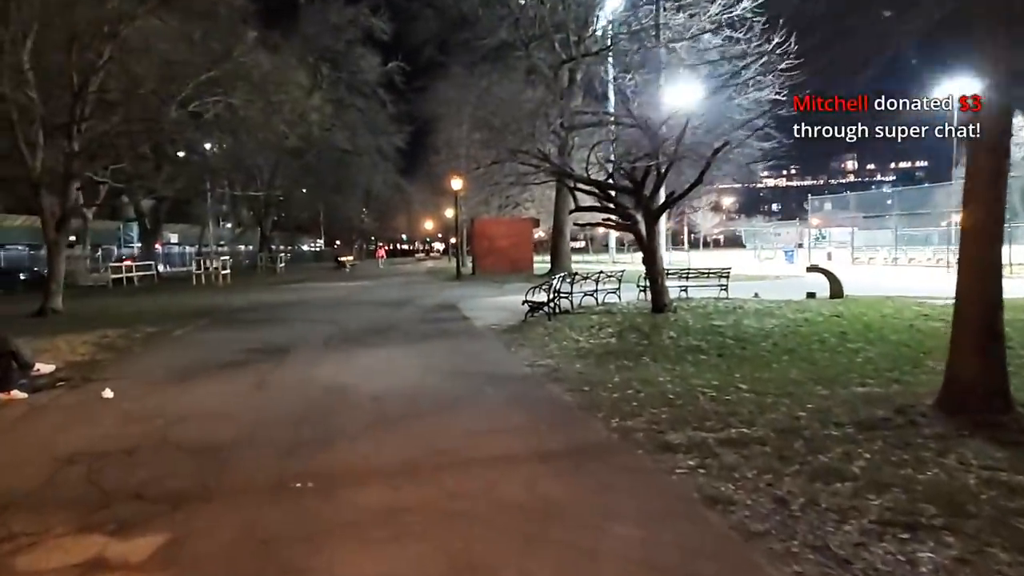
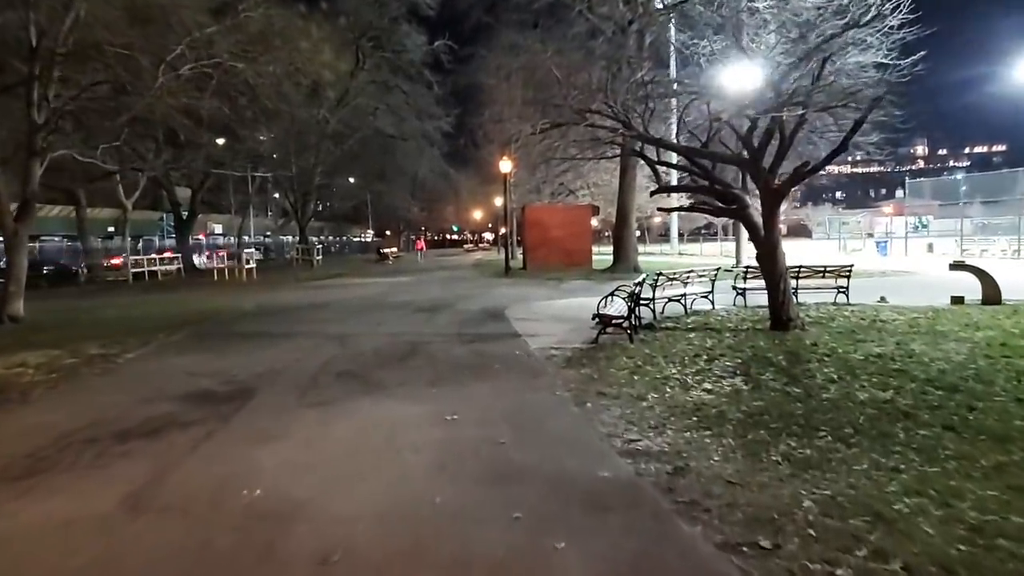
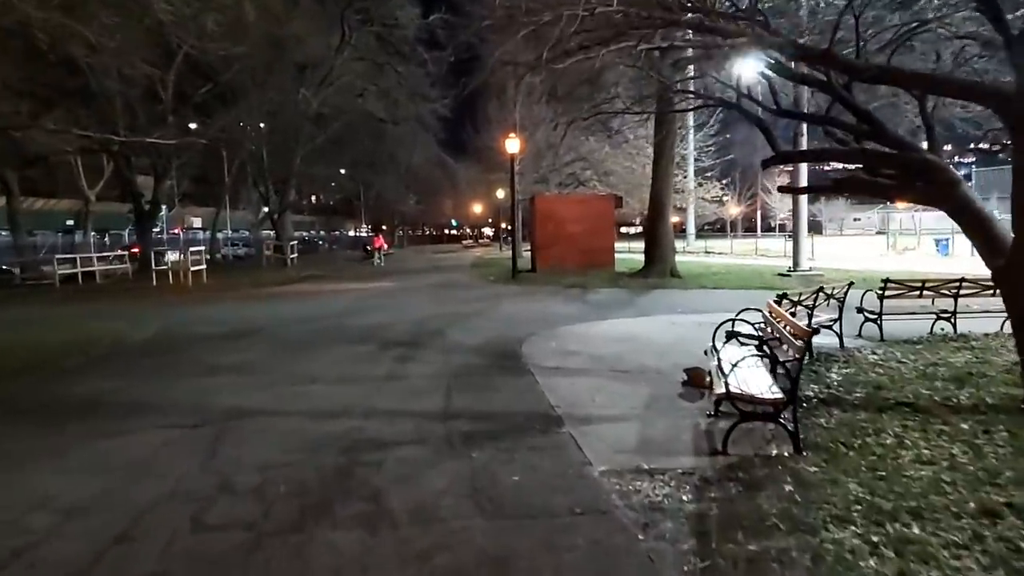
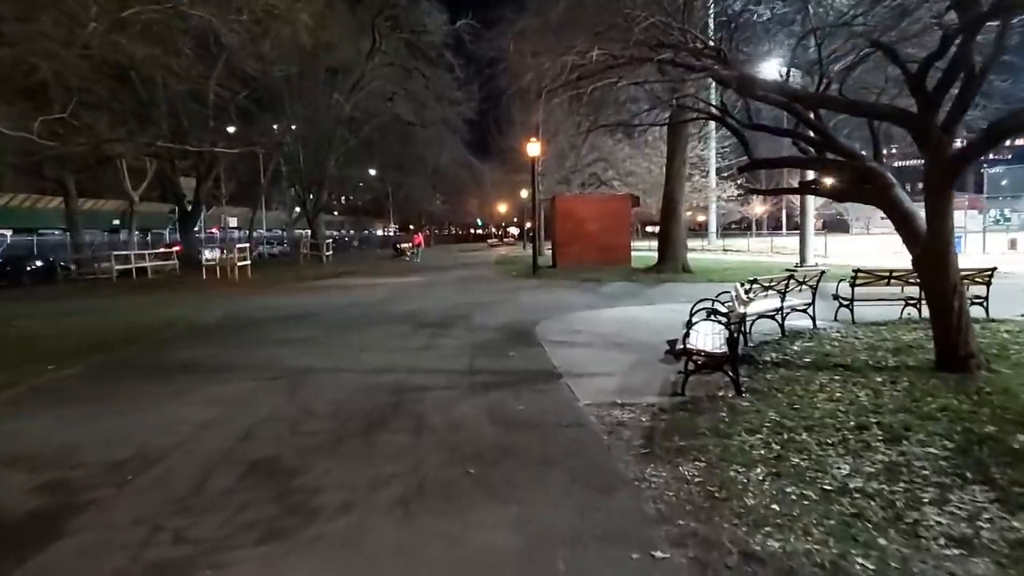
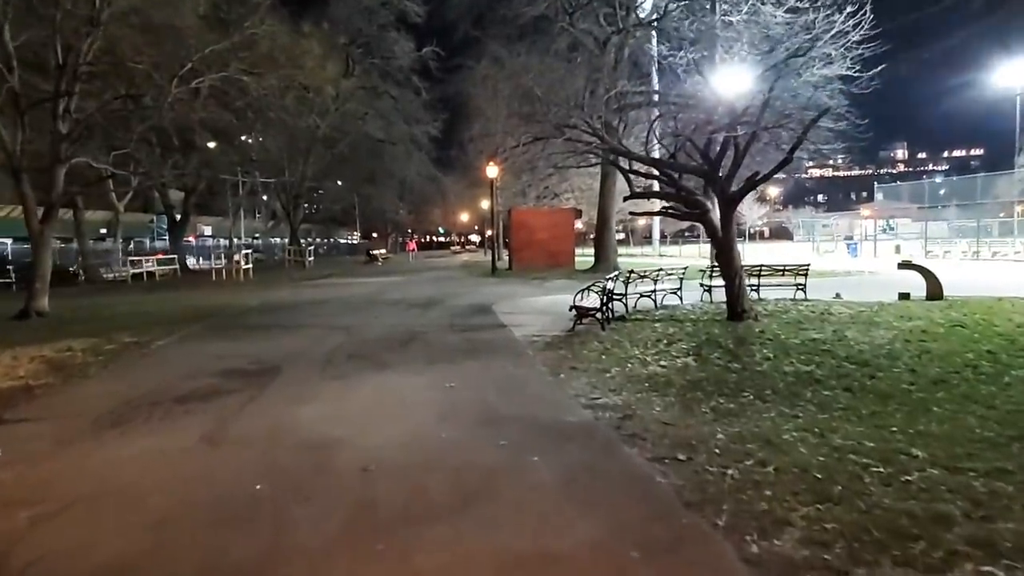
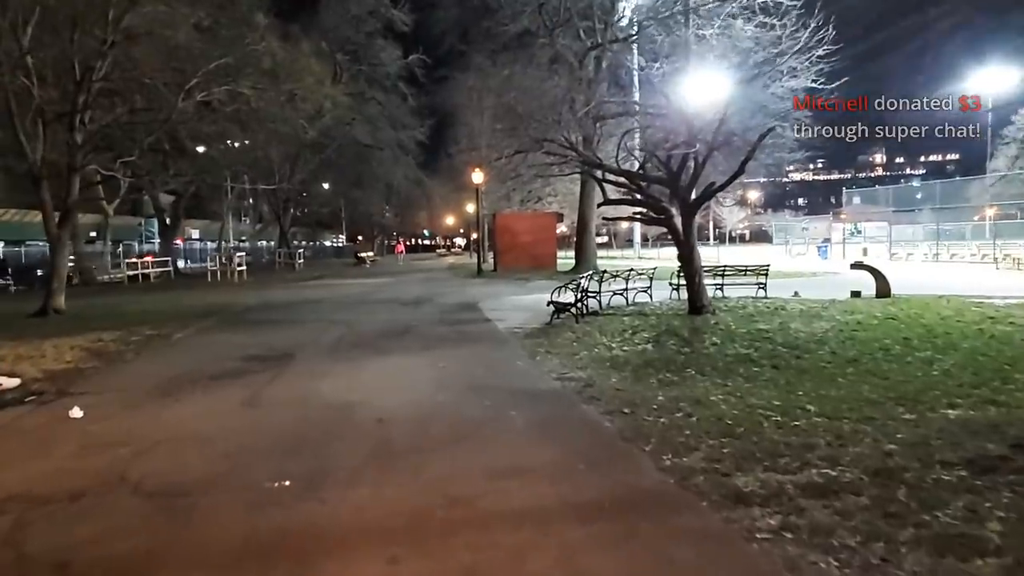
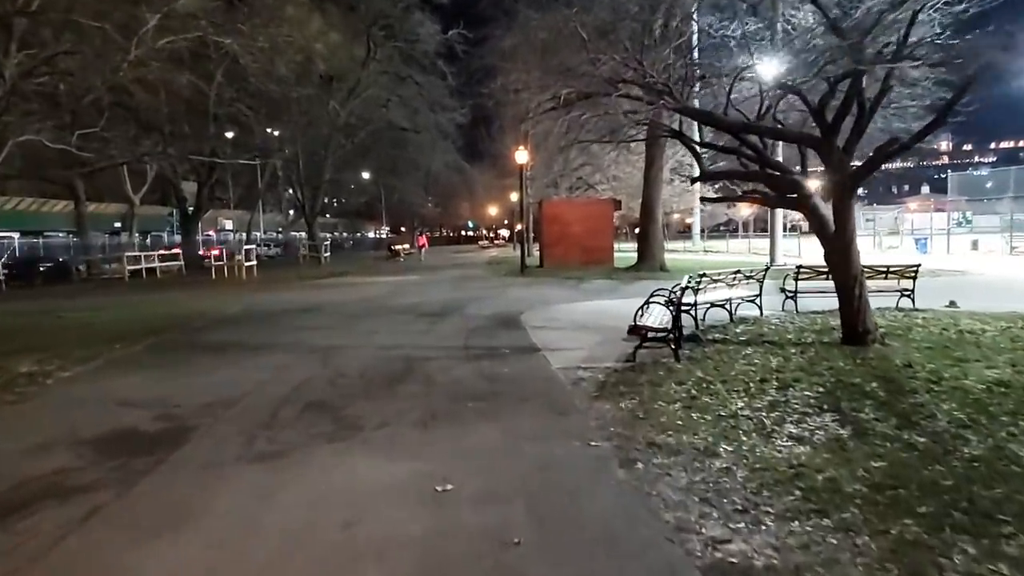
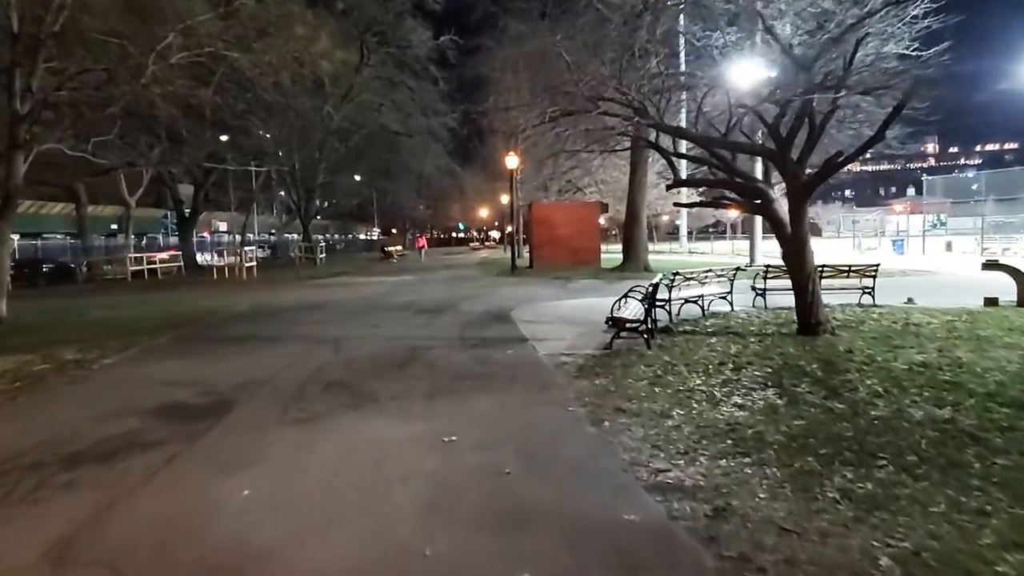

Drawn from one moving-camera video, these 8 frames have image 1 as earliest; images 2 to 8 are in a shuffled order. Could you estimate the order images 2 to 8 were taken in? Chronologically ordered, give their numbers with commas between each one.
6, 5, 2, 8, 7, 4, 3
